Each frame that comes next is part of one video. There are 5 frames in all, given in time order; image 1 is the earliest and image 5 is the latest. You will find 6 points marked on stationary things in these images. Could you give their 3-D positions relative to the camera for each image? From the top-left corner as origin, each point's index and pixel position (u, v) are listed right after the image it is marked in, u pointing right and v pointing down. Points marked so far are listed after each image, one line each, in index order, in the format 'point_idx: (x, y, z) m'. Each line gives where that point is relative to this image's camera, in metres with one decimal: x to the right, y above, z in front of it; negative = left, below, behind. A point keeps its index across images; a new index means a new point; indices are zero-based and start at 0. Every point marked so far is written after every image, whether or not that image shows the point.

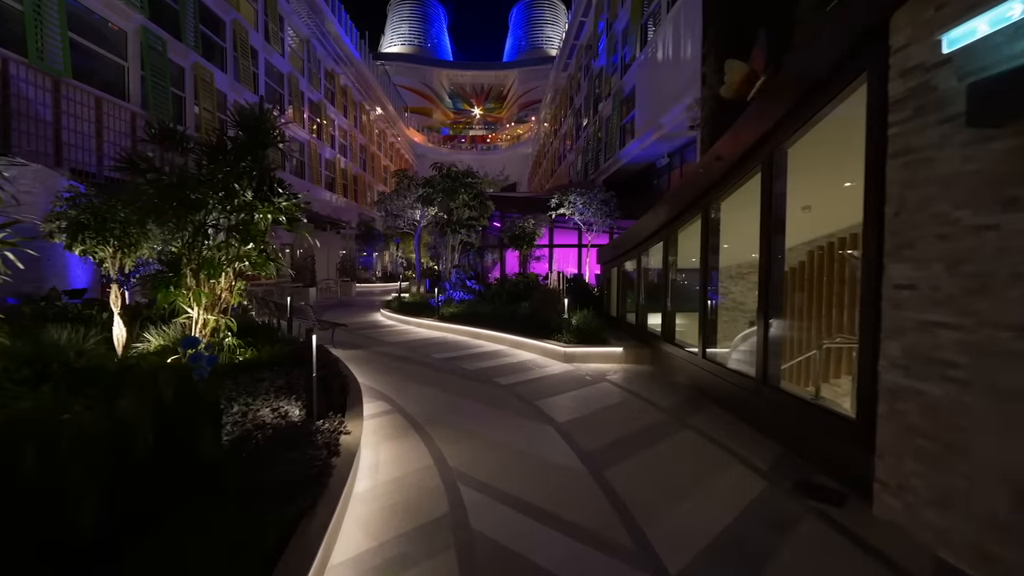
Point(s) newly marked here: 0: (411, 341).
0: (-2.0, -1.1, +10.2) m
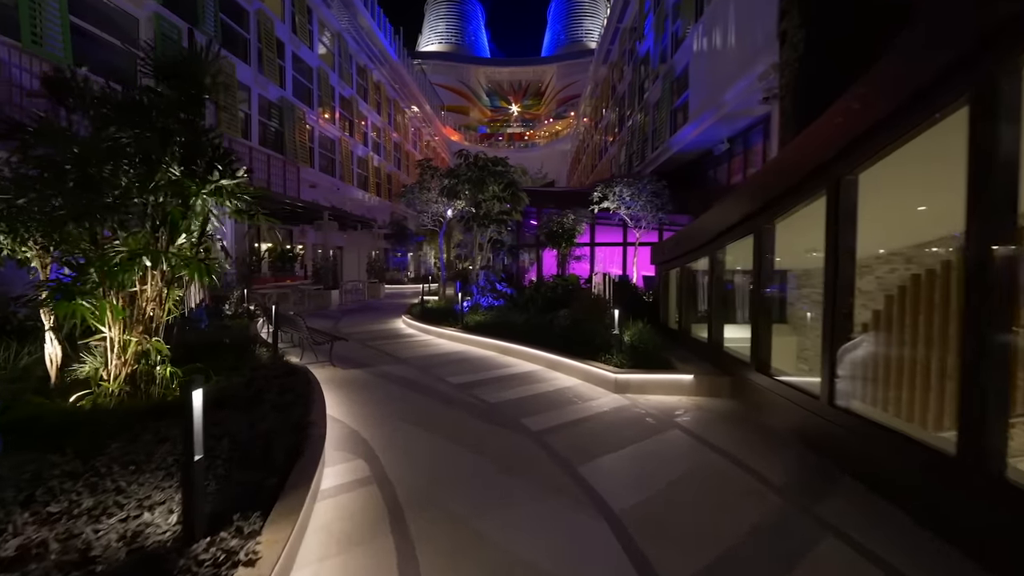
0: (-1.4, -1.1, +8.5) m
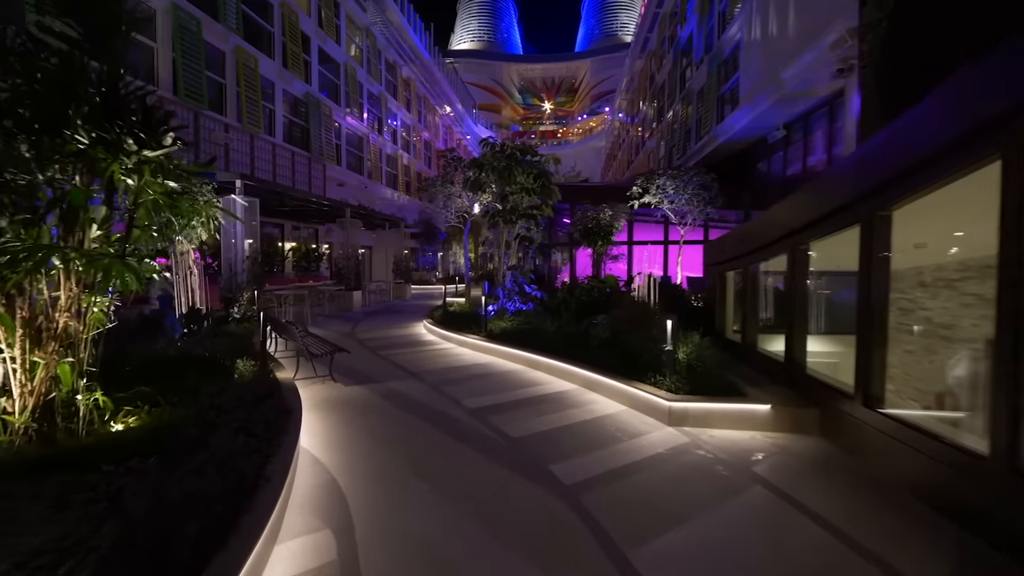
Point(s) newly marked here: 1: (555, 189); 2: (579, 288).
0: (-1.0, -1.2, +7.4) m
1: (+1.0, +2.2, +11.2) m
2: (+1.5, 0.0, +11.3) m
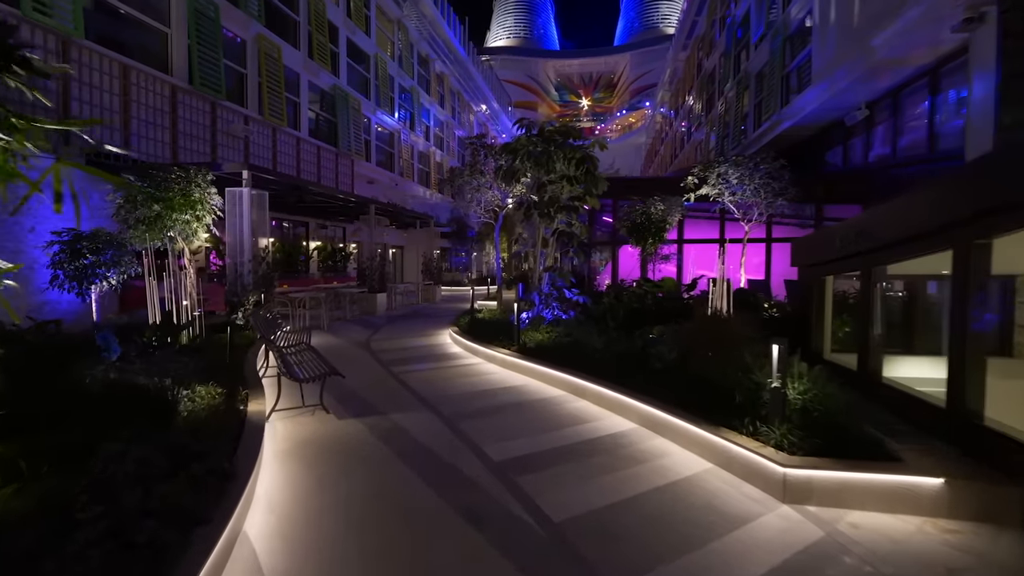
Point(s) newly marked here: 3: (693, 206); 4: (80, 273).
0: (-0.5, -1.3, +6.0) m
1: (+1.7, +2.1, +9.6) m
2: (+2.2, -0.1, +9.7) m
3: (+5.3, +2.4, +14.9) m
4: (-6.1, +0.2, +7.2) m
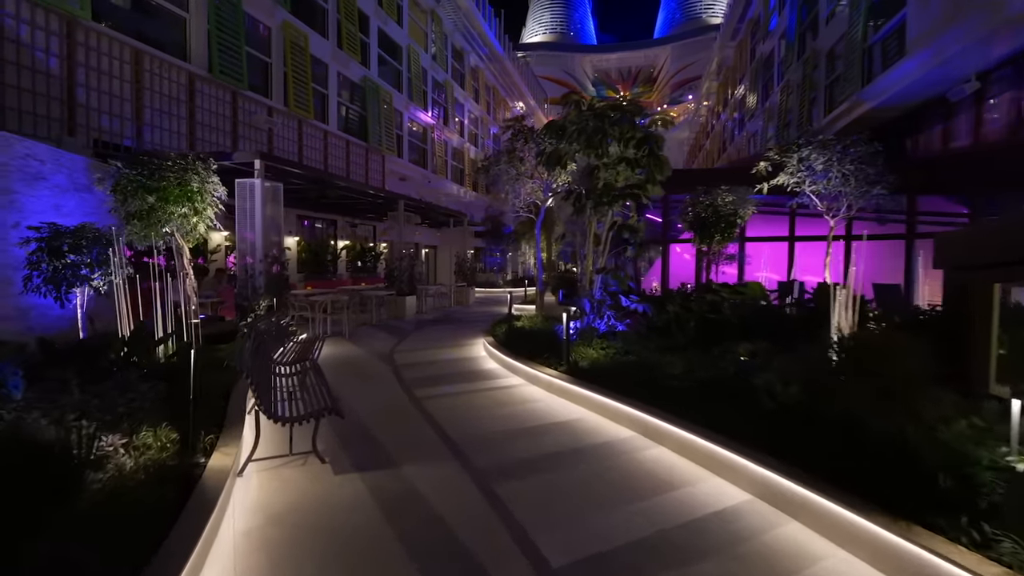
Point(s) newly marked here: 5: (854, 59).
0: (0.0, -1.3, +4.6) m
1: (+2.4, +2.0, +8.1) m
2: (+2.9, -0.2, +8.1) m
3: (+6.4, +2.3, +13.1) m
4: (-5.5, +0.2, +6.2) m
5: (+9.5, +6.4, +14.1) m
